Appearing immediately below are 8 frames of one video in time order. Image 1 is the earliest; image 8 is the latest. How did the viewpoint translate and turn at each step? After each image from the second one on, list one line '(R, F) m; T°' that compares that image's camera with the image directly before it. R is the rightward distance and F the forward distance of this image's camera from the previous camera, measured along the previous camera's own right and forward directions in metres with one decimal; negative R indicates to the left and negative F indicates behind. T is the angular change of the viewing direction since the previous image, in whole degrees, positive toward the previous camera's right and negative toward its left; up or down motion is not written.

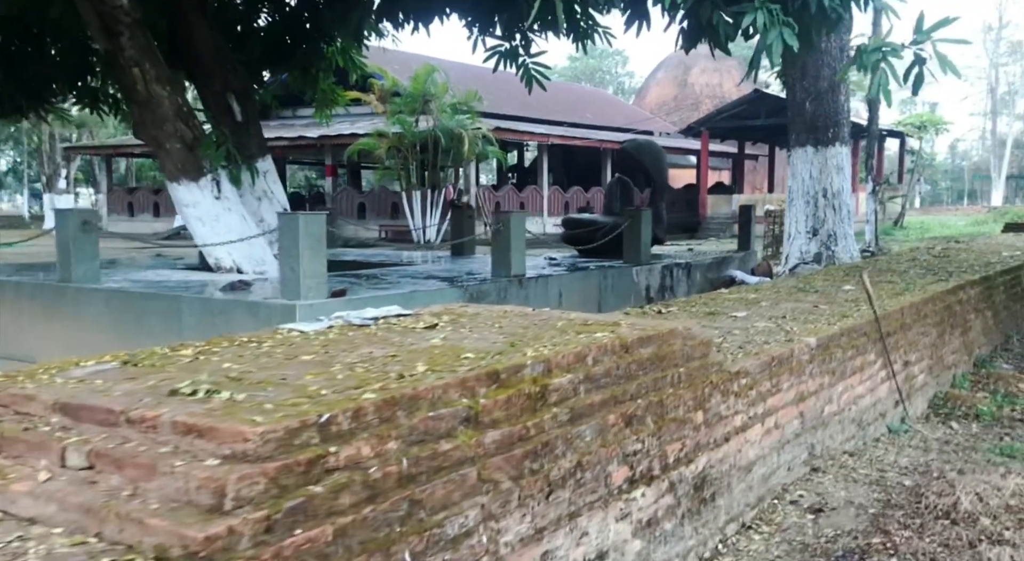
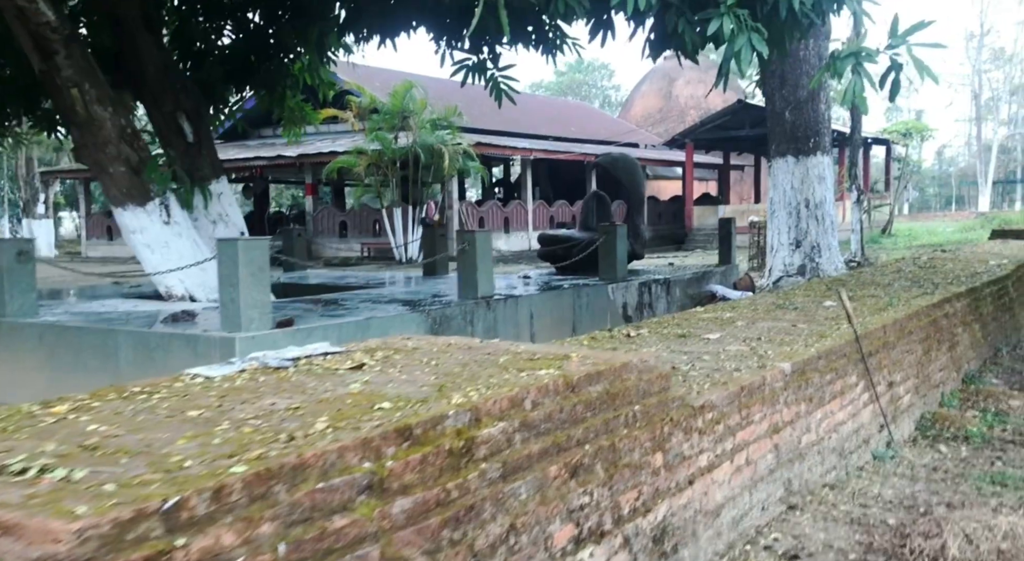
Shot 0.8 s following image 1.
(+0.2, +0.3) m; +1°
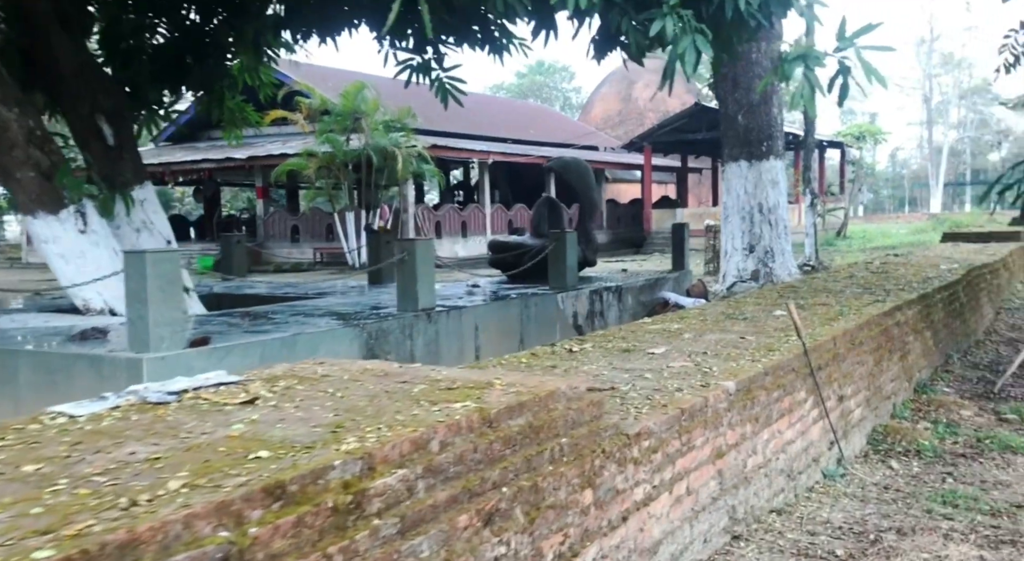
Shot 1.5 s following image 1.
(+0.1, +0.2) m; +2°
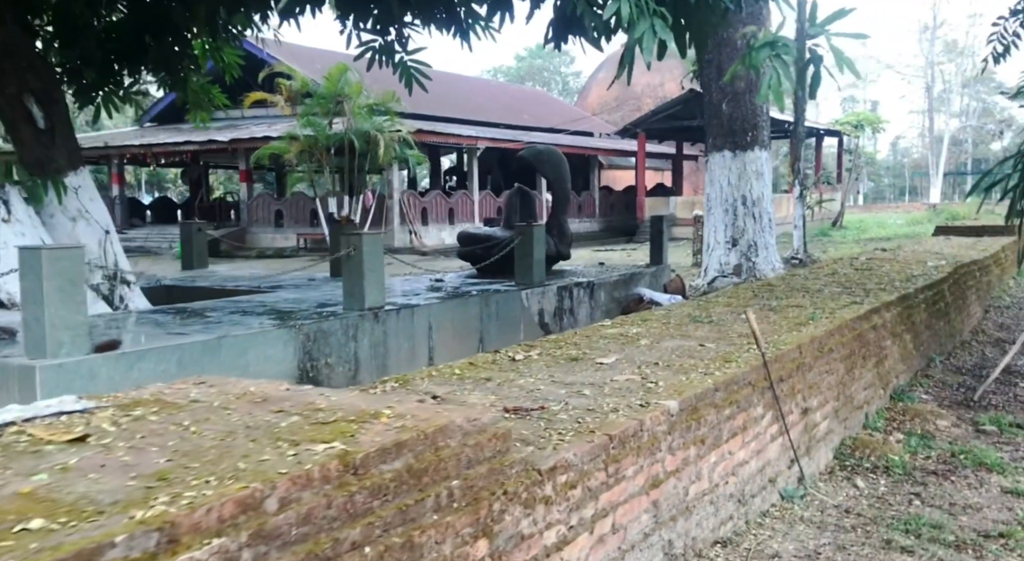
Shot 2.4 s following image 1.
(+0.3, +0.3) m; 0°
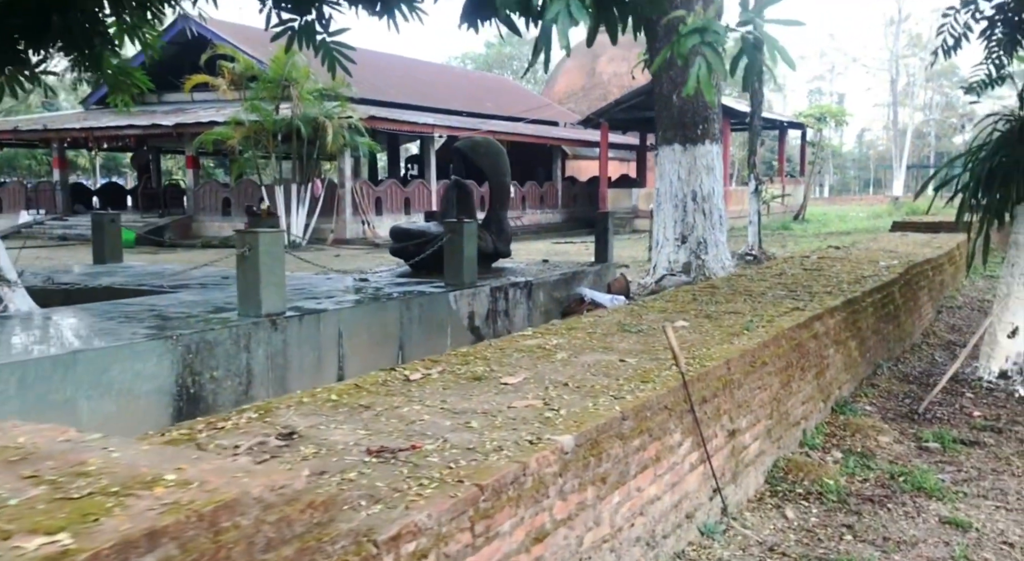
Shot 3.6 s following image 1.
(+0.3, +0.4) m; +2°
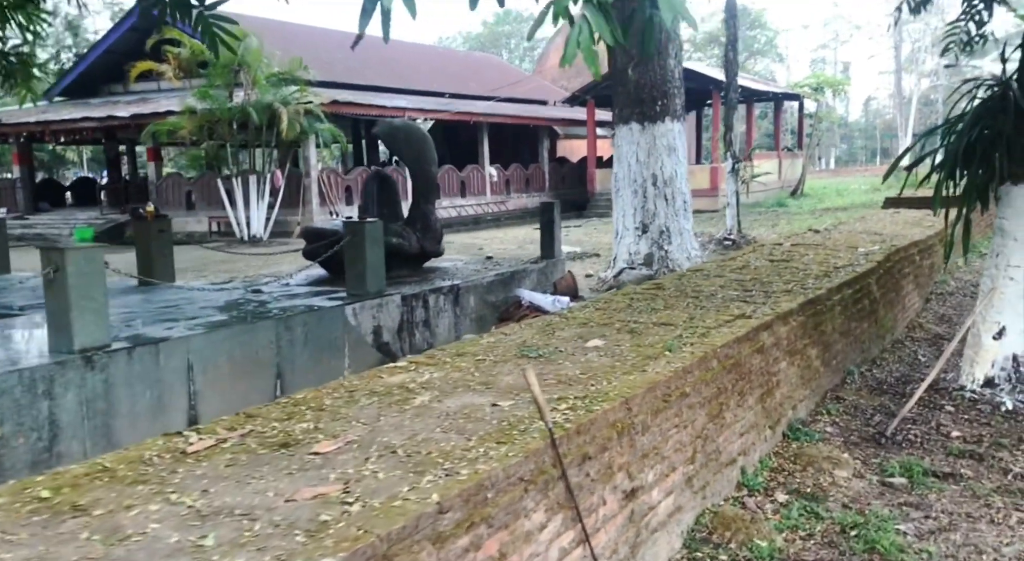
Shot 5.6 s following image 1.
(+0.6, +0.9) m; 0°
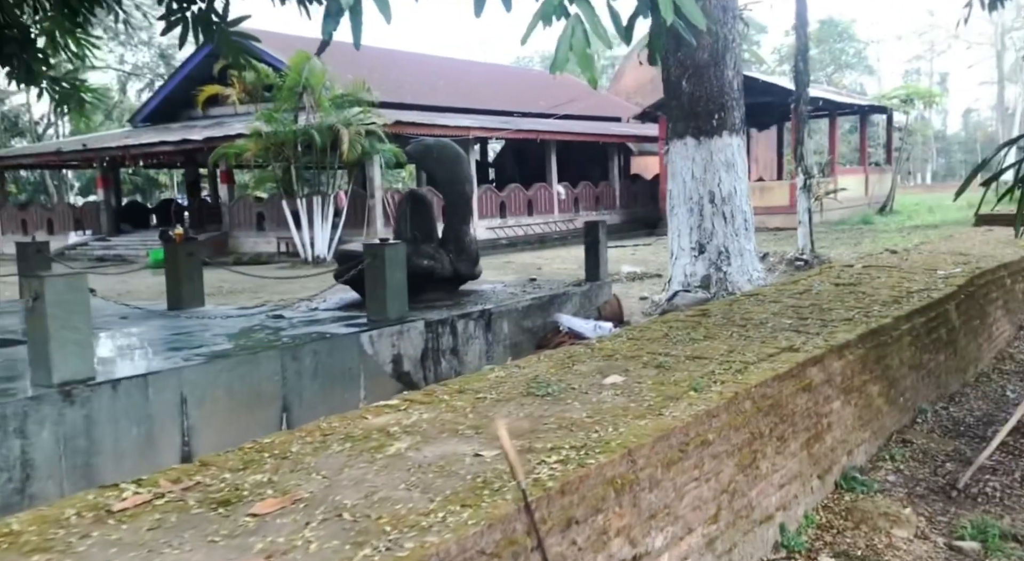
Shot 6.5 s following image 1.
(+0.3, +0.4) m; -5°
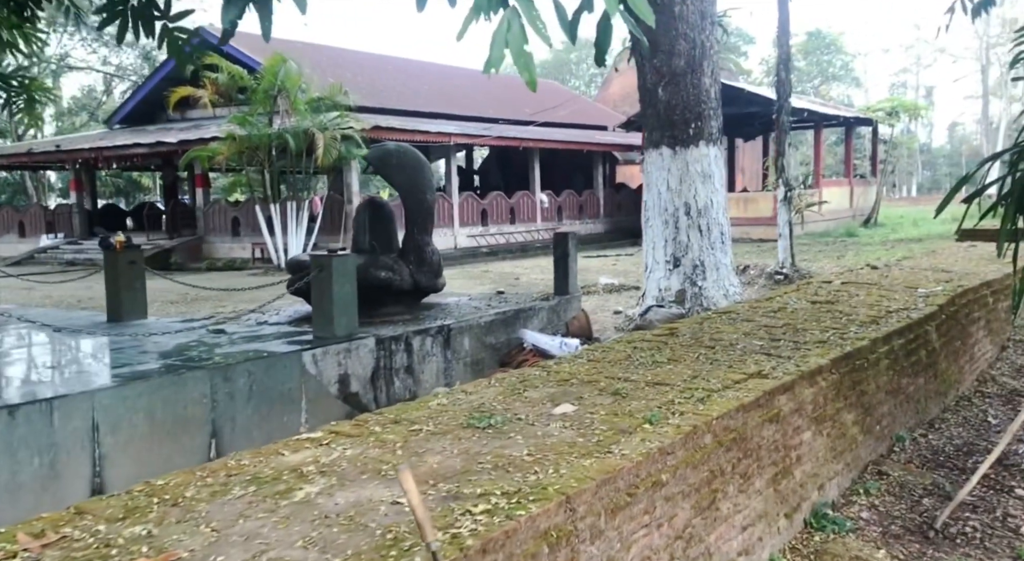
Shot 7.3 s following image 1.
(+0.2, +0.3) m; +1°
